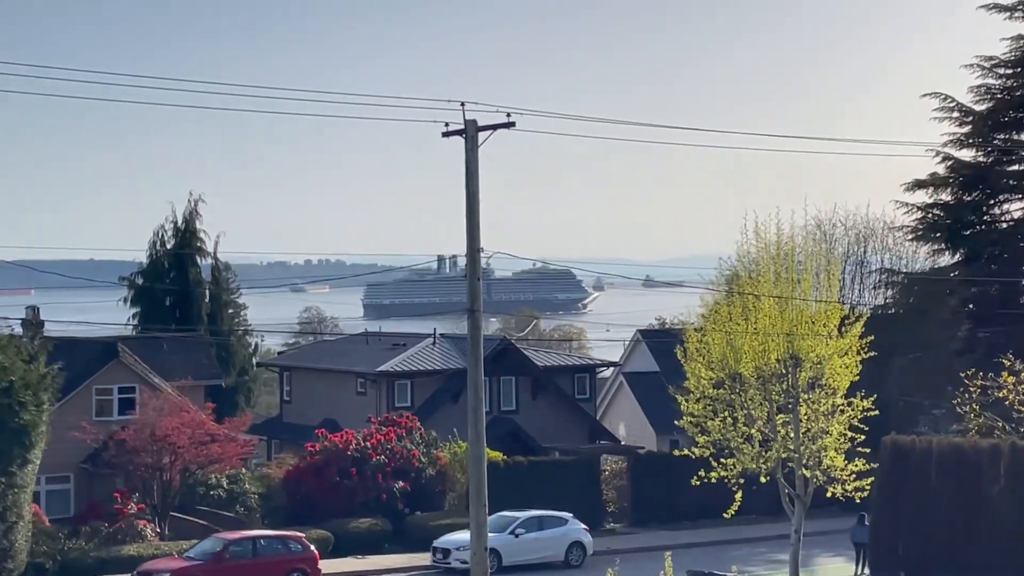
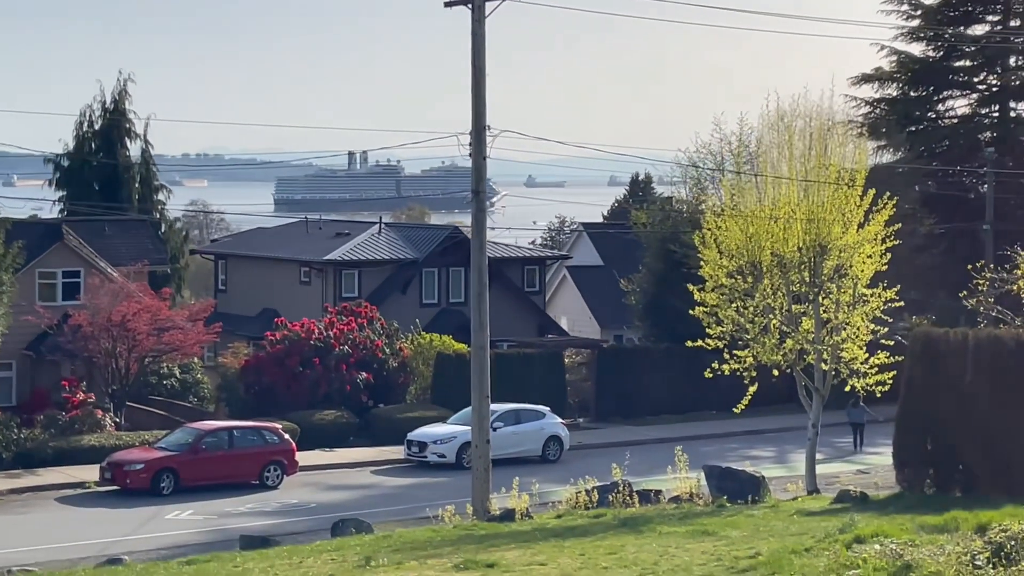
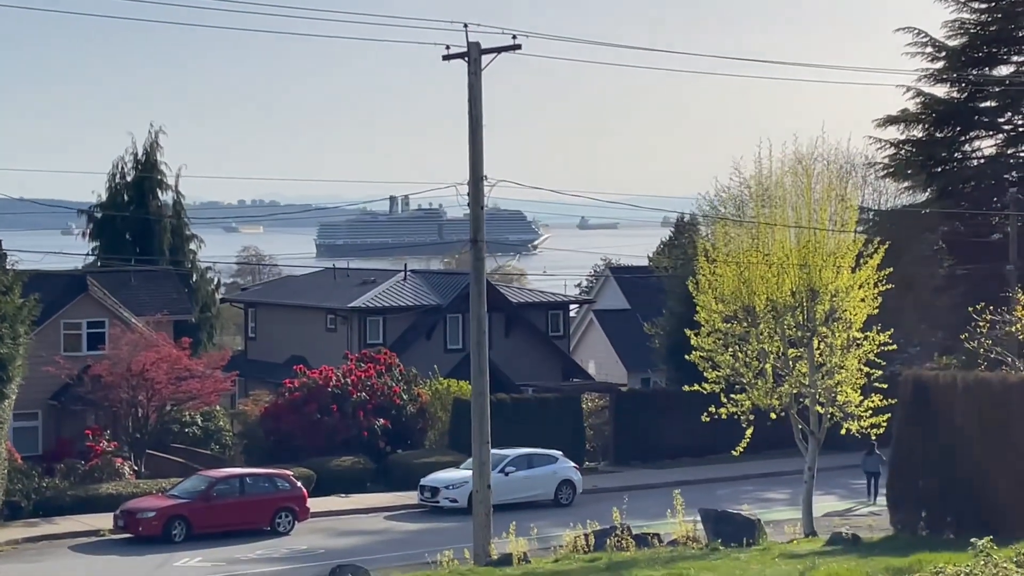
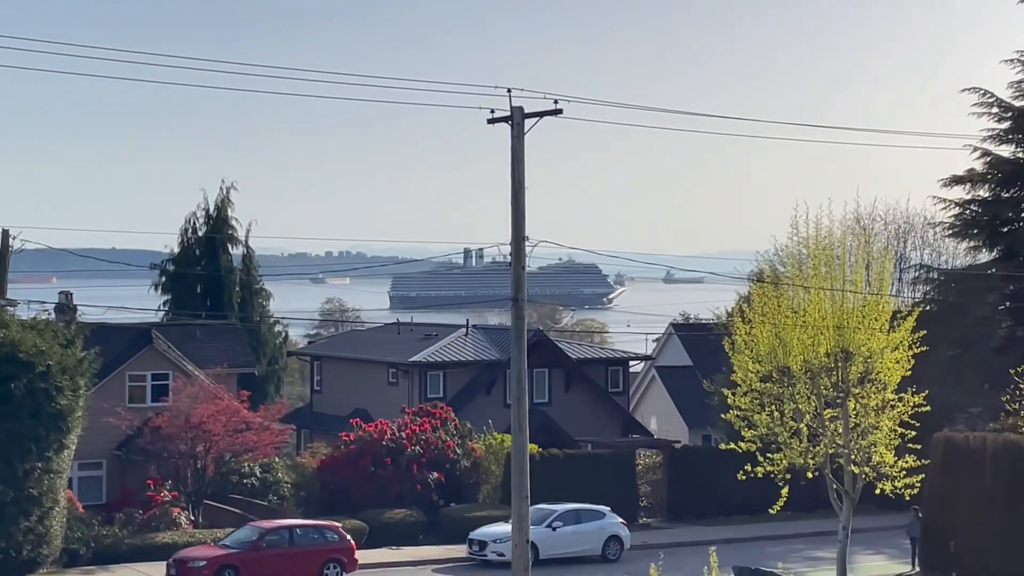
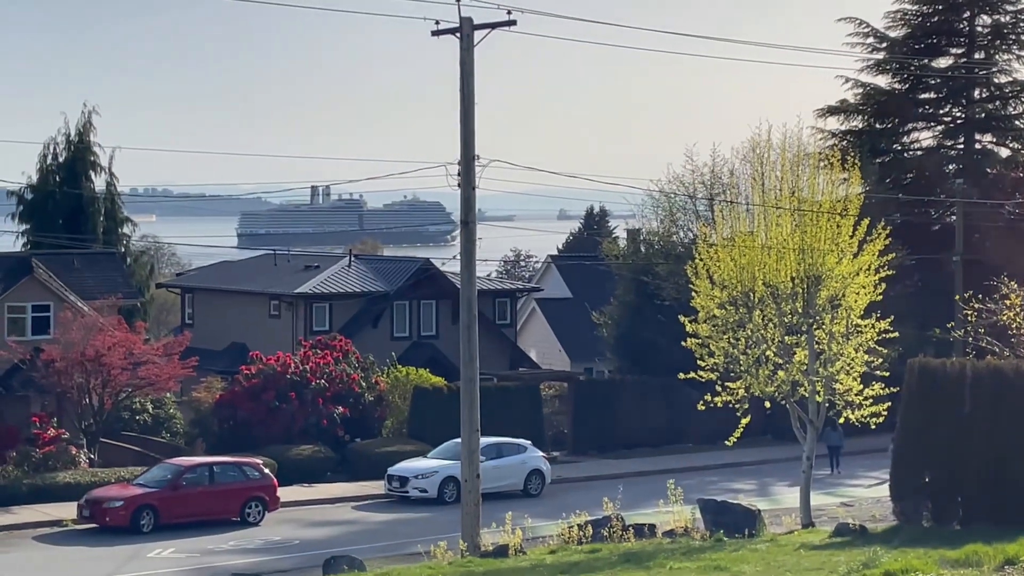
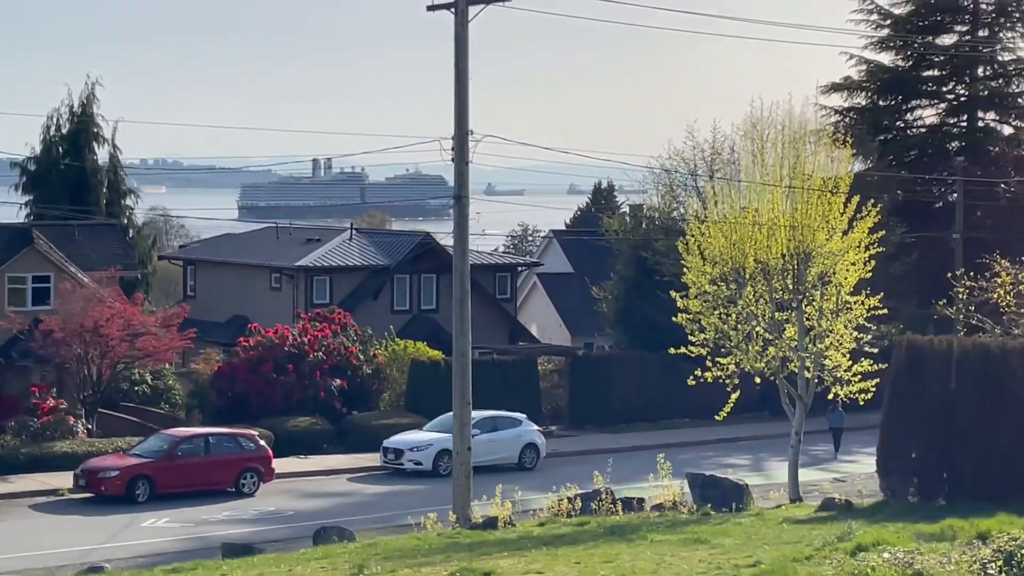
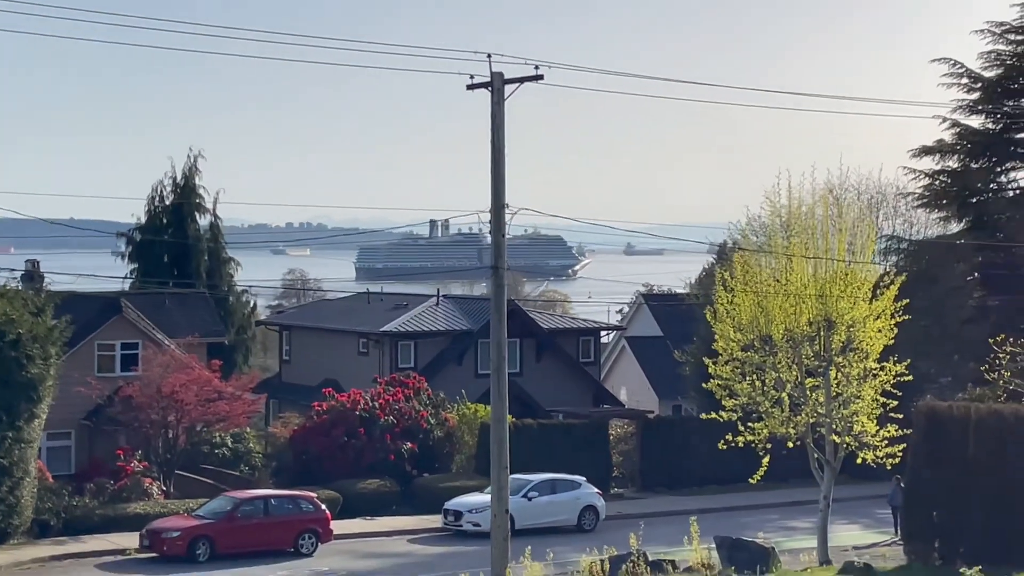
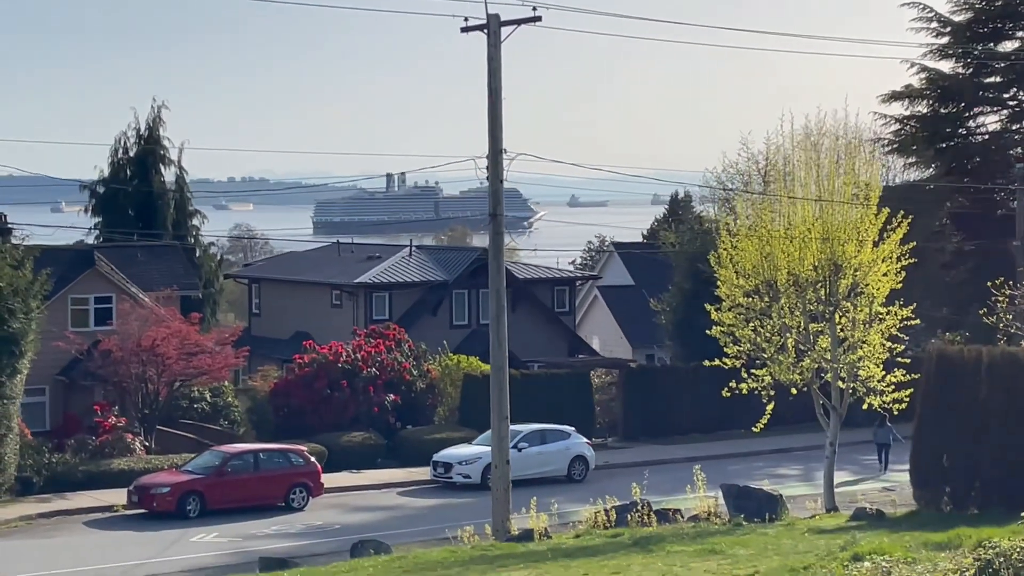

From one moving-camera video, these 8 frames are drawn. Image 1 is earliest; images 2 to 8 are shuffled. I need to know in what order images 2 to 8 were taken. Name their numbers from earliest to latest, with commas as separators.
4, 7, 3, 8, 2, 6, 5
